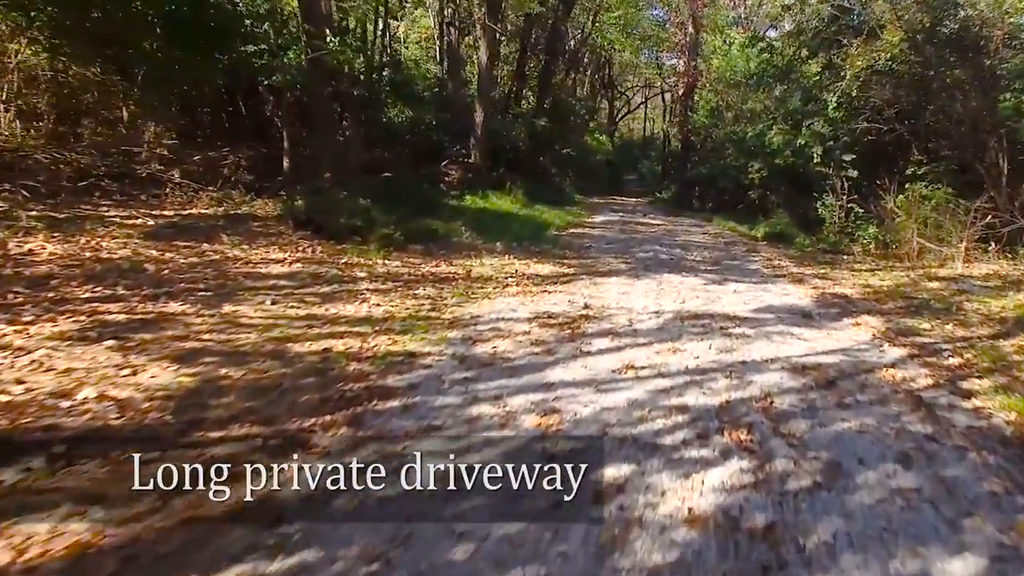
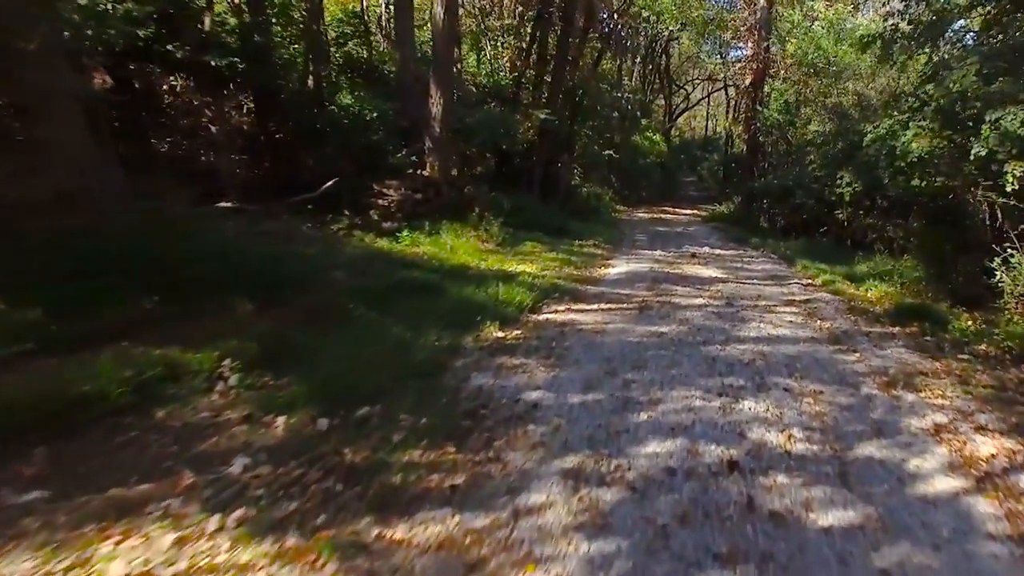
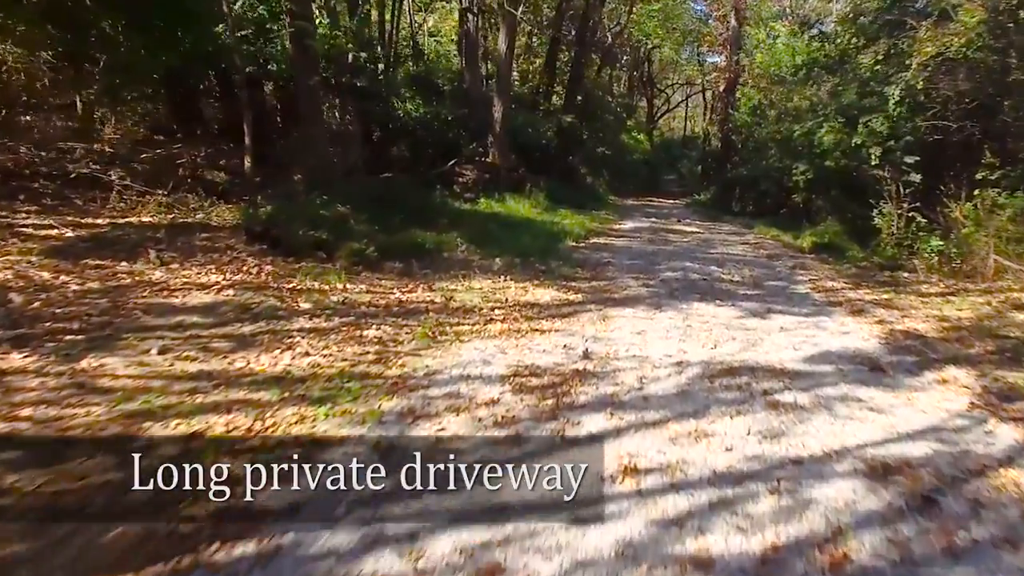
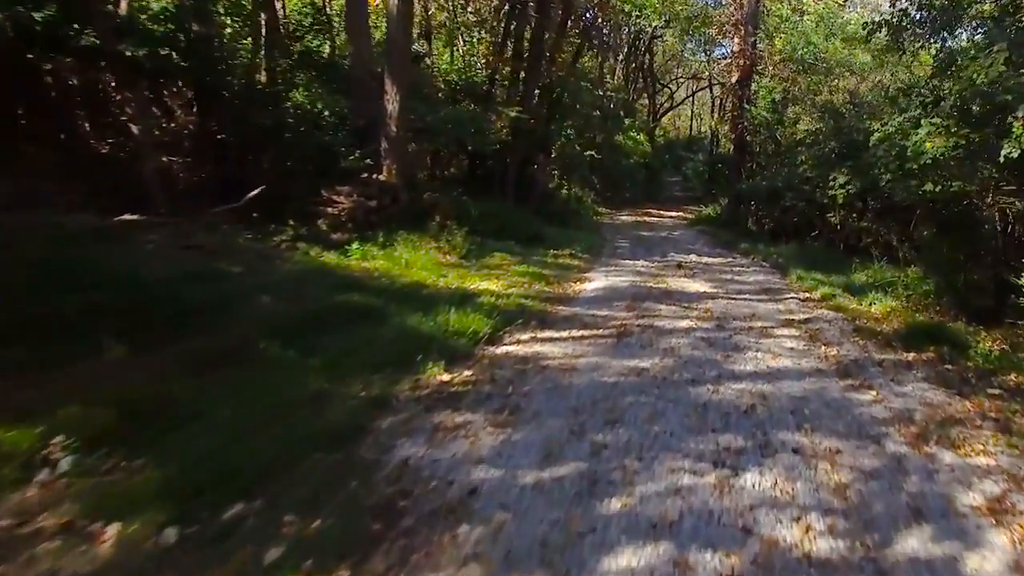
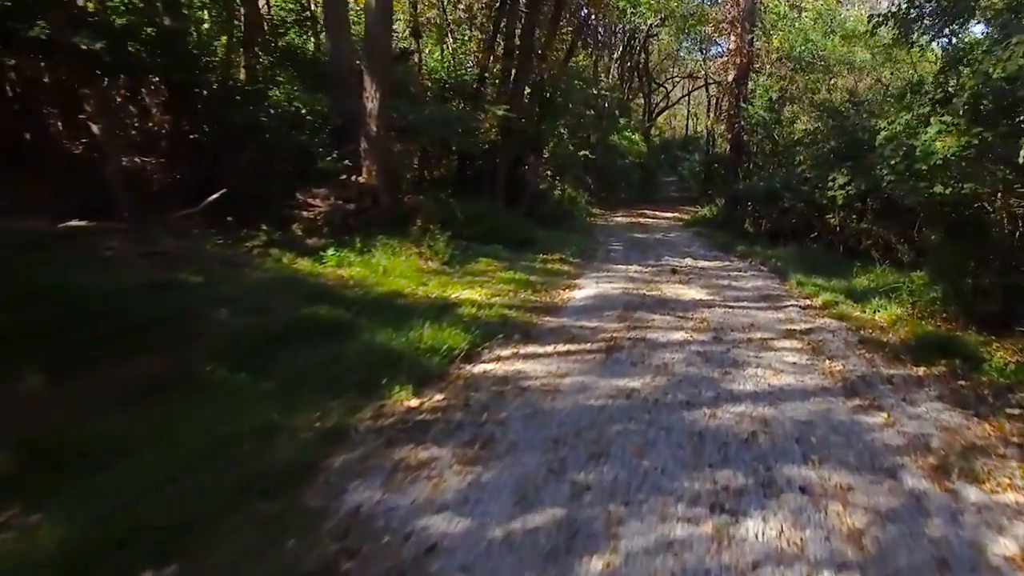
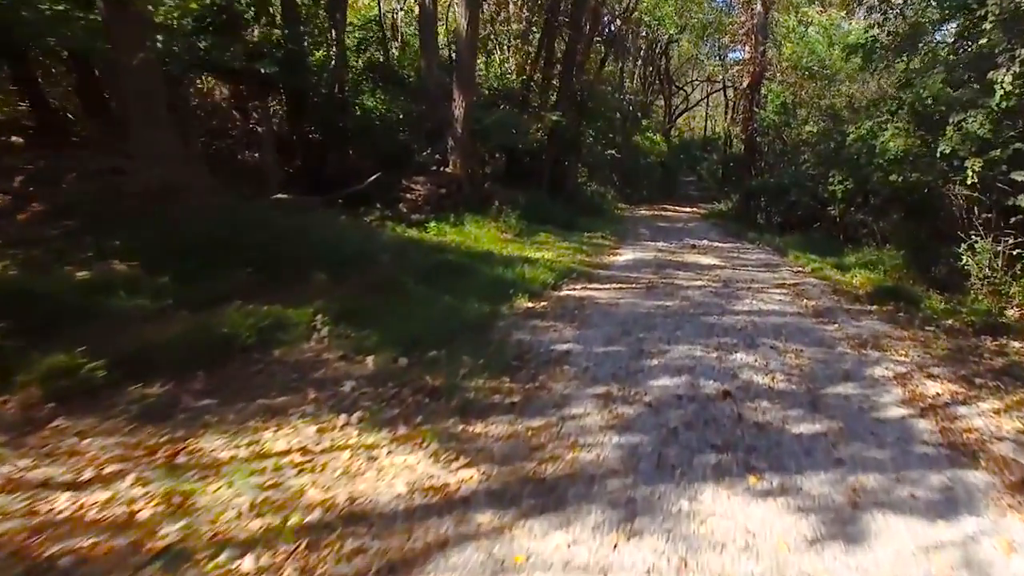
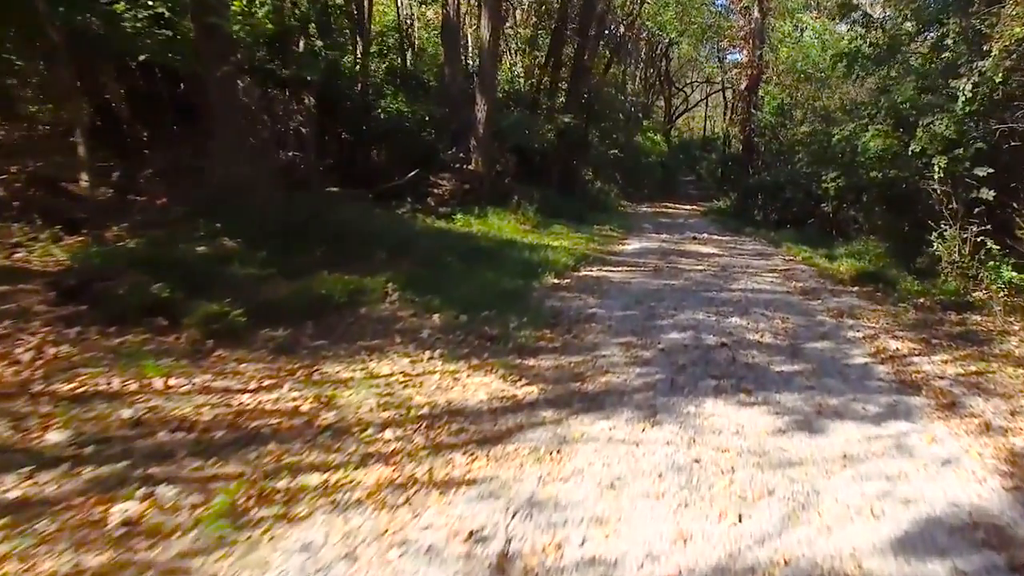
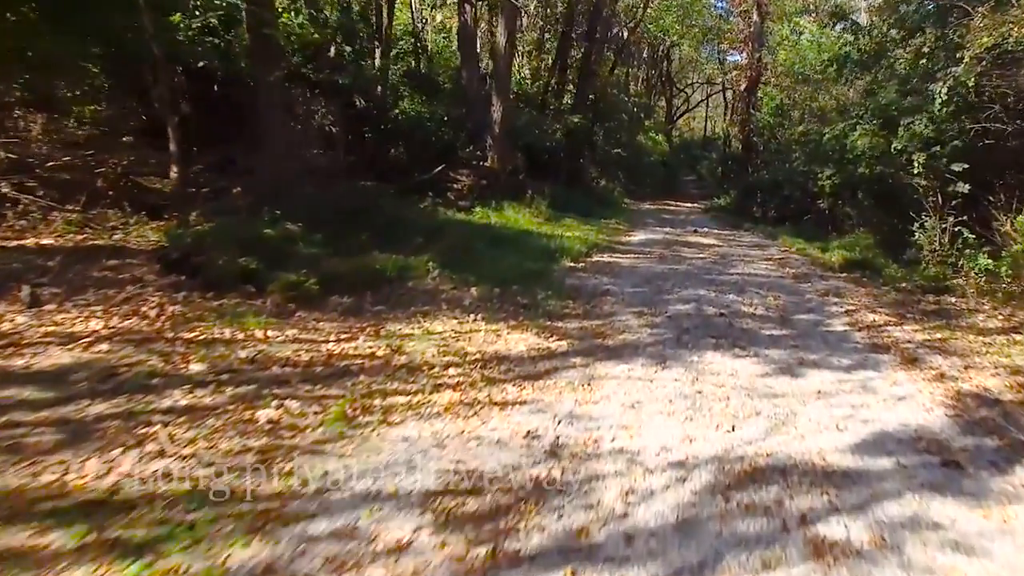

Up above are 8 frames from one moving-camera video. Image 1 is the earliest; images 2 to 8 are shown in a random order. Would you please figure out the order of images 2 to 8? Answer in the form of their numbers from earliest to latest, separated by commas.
3, 8, 7, 6, 2, 4, 5
